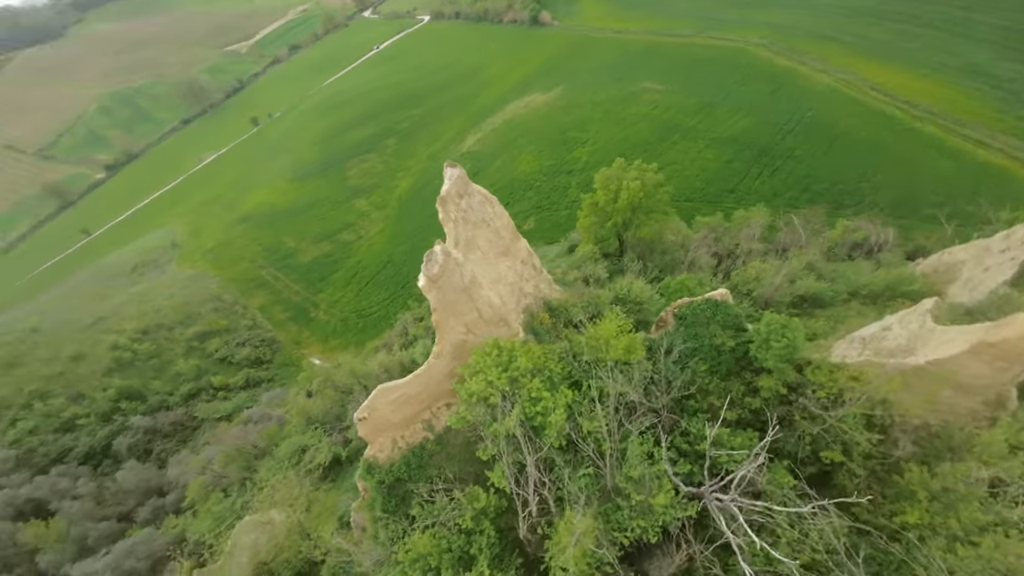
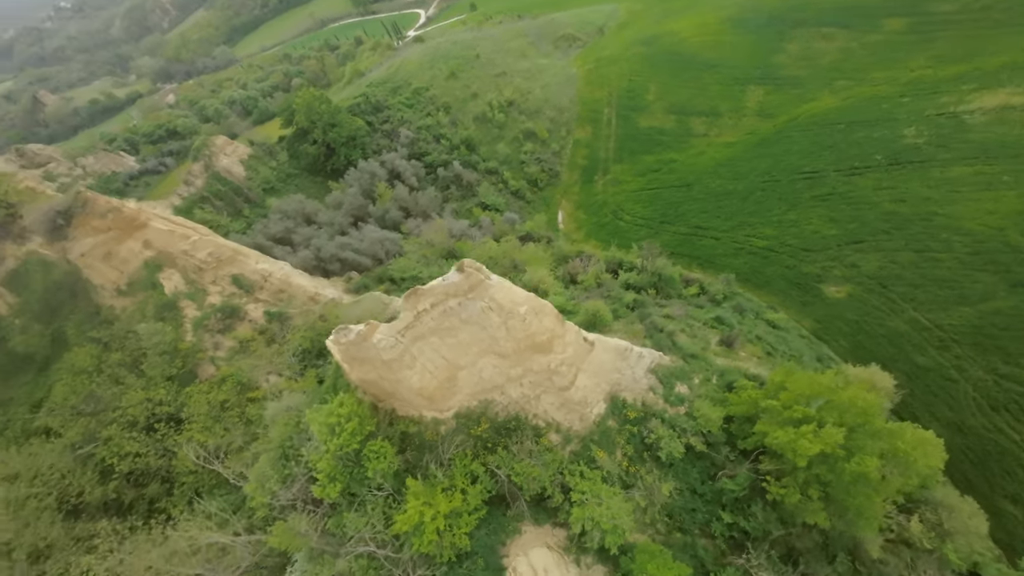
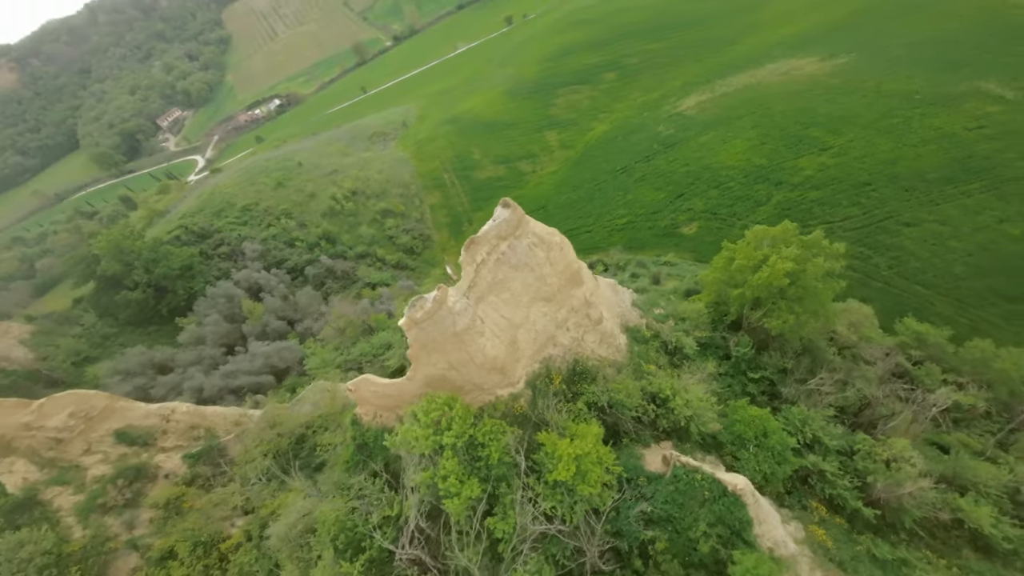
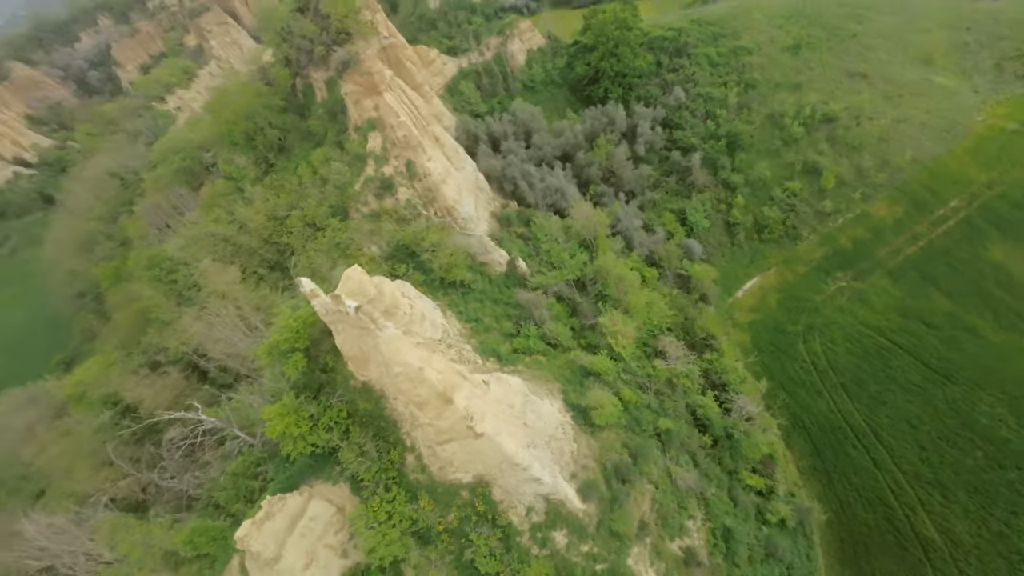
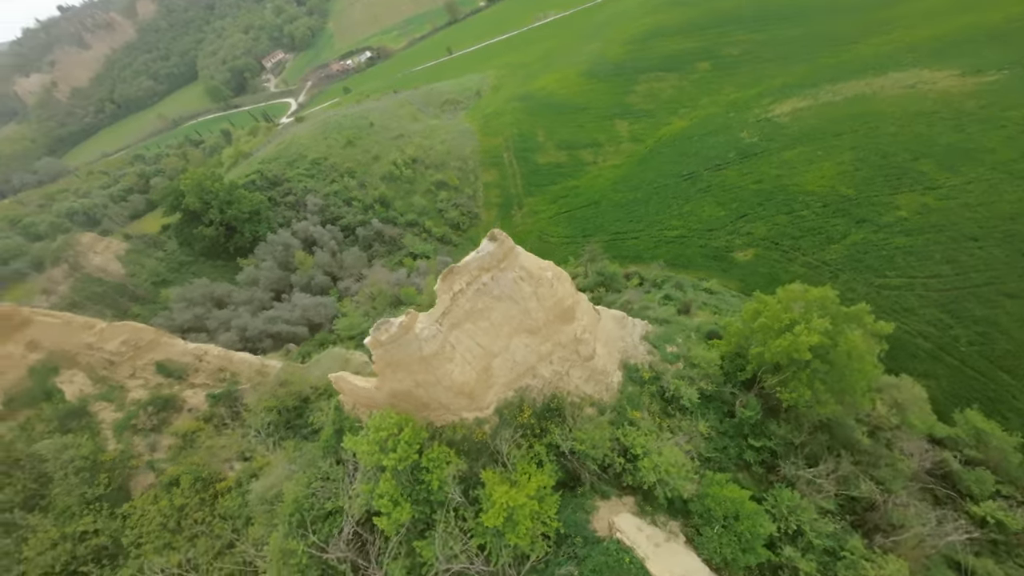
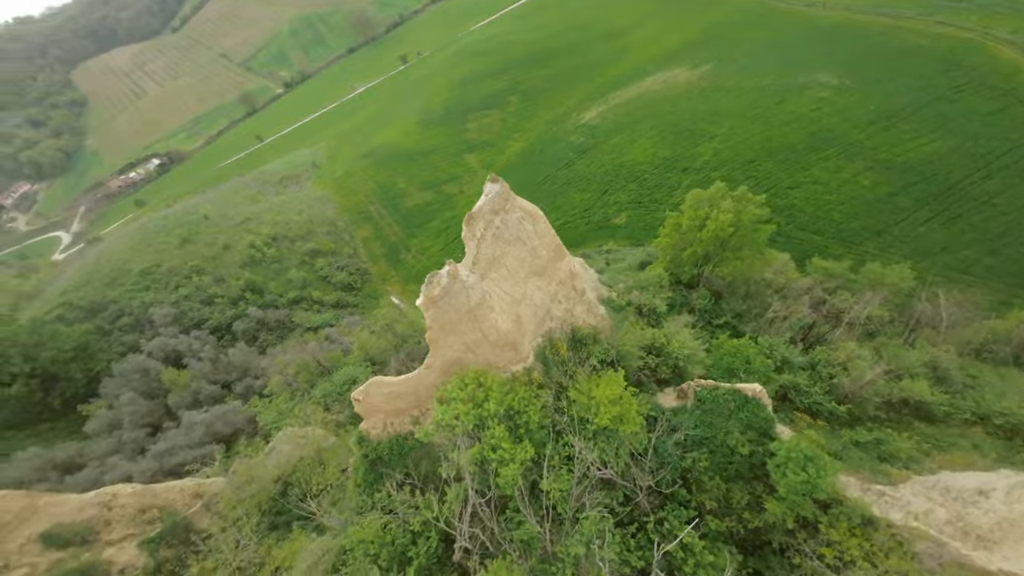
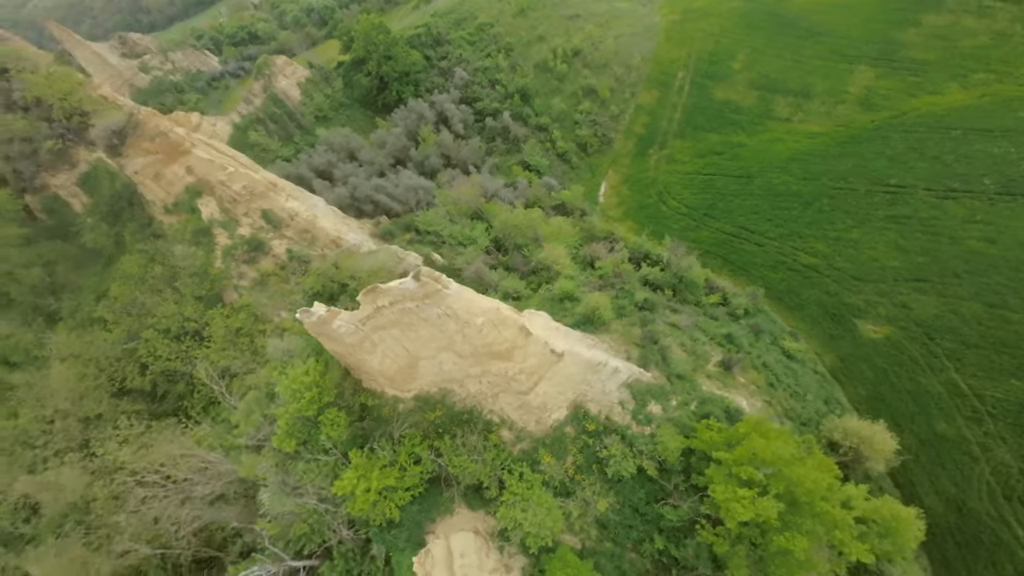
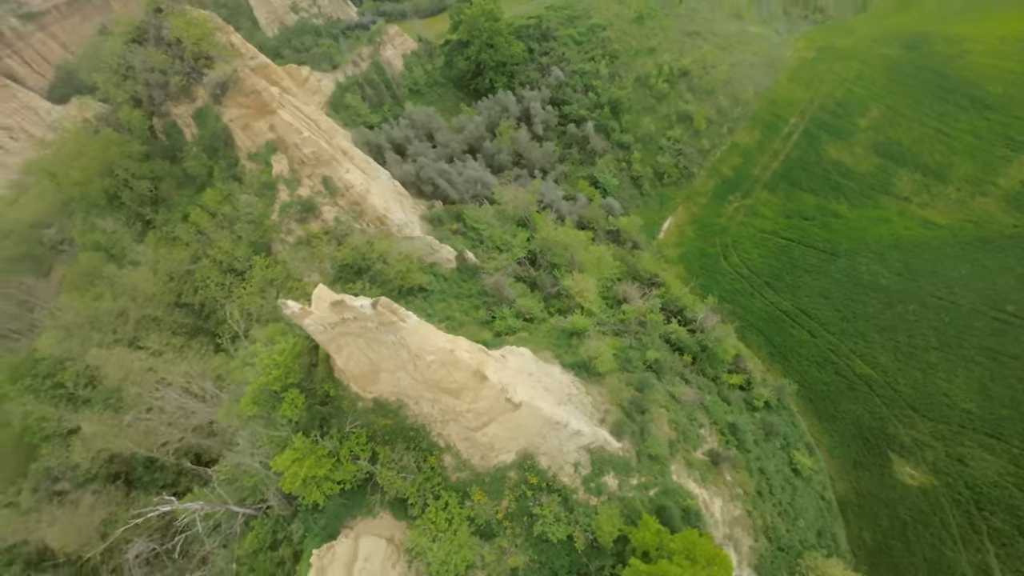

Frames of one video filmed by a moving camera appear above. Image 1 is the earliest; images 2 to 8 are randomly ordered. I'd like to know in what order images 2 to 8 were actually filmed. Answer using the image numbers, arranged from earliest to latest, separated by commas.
6, 3, 5, 2, 7, 8, 4
